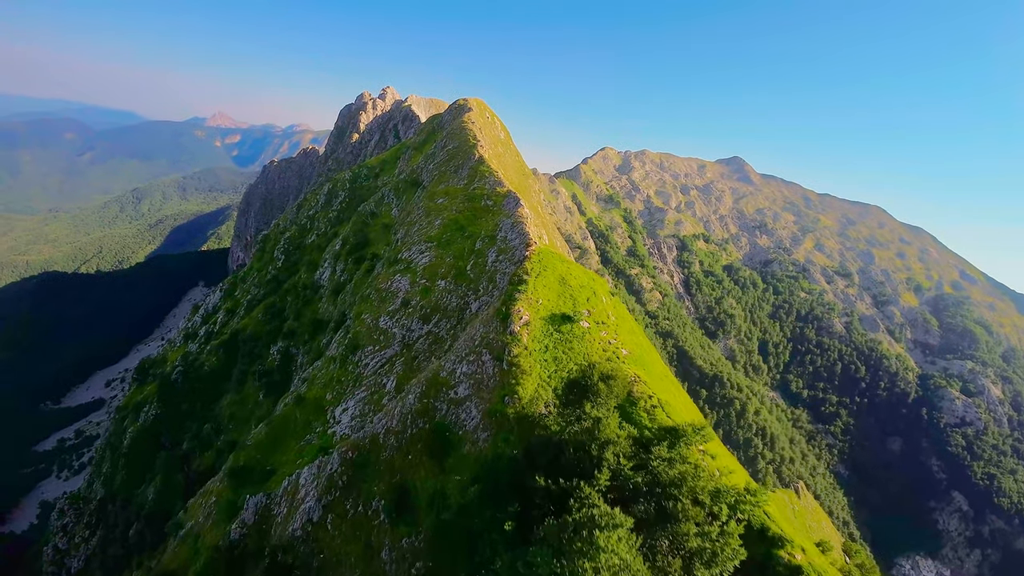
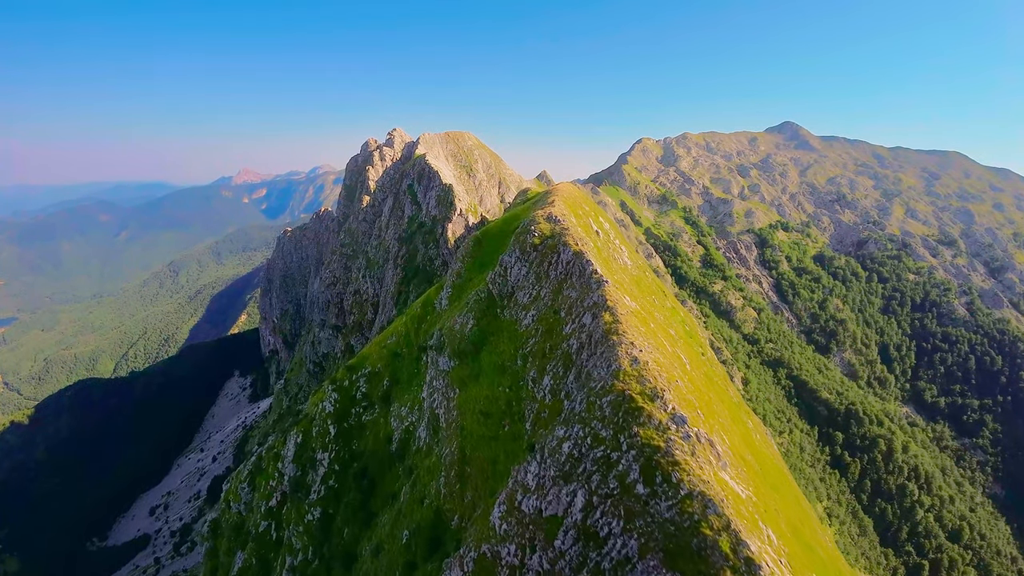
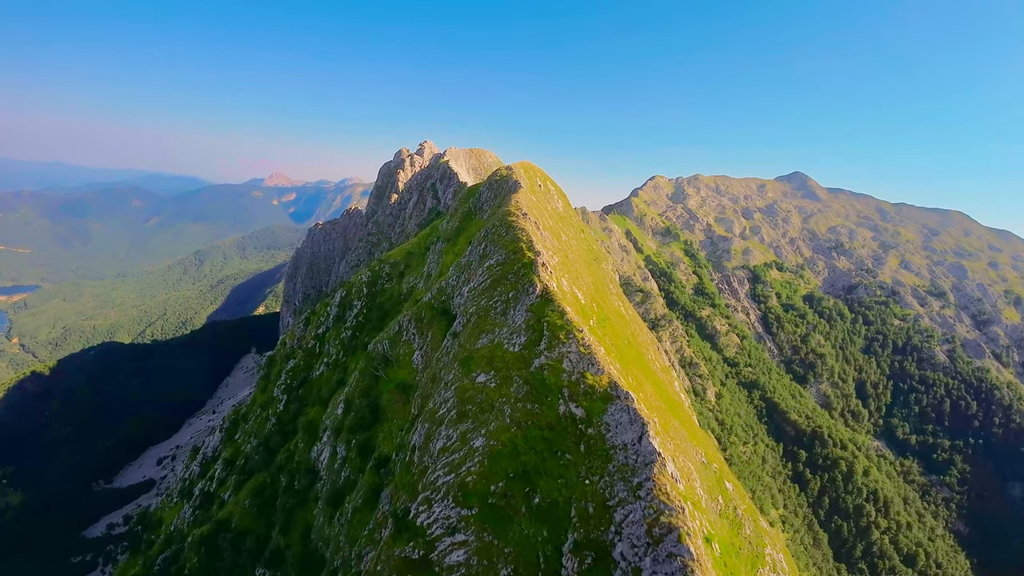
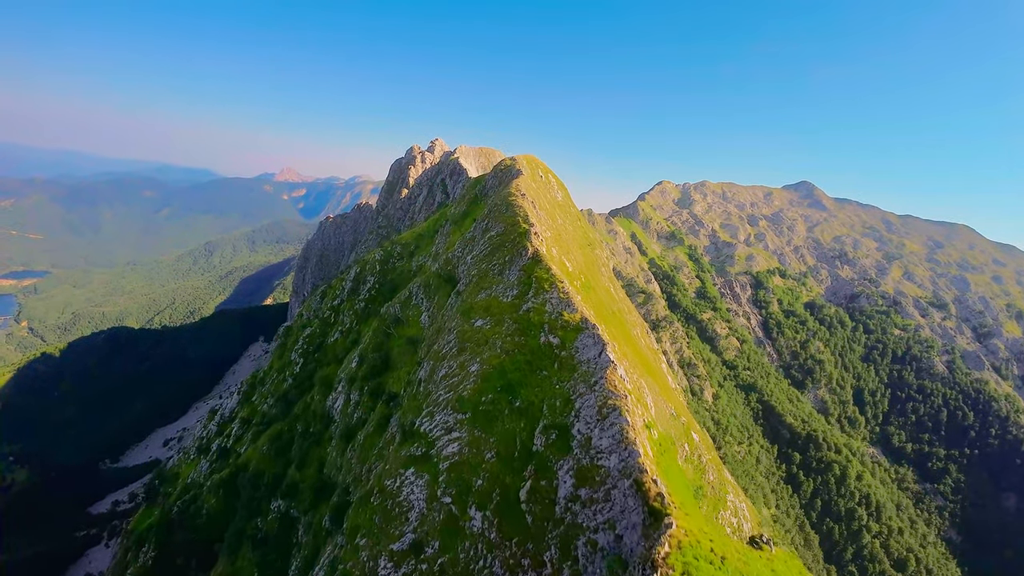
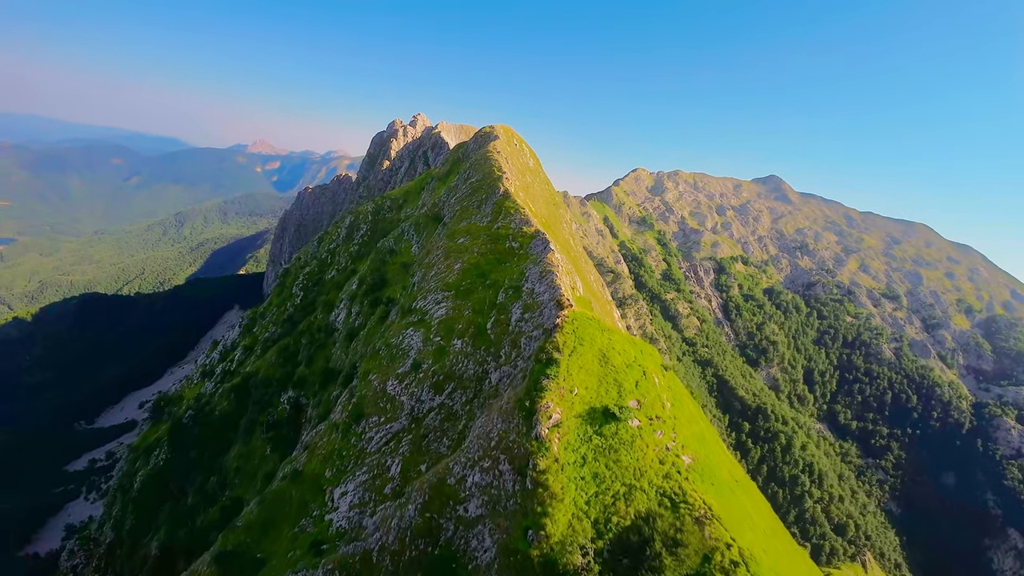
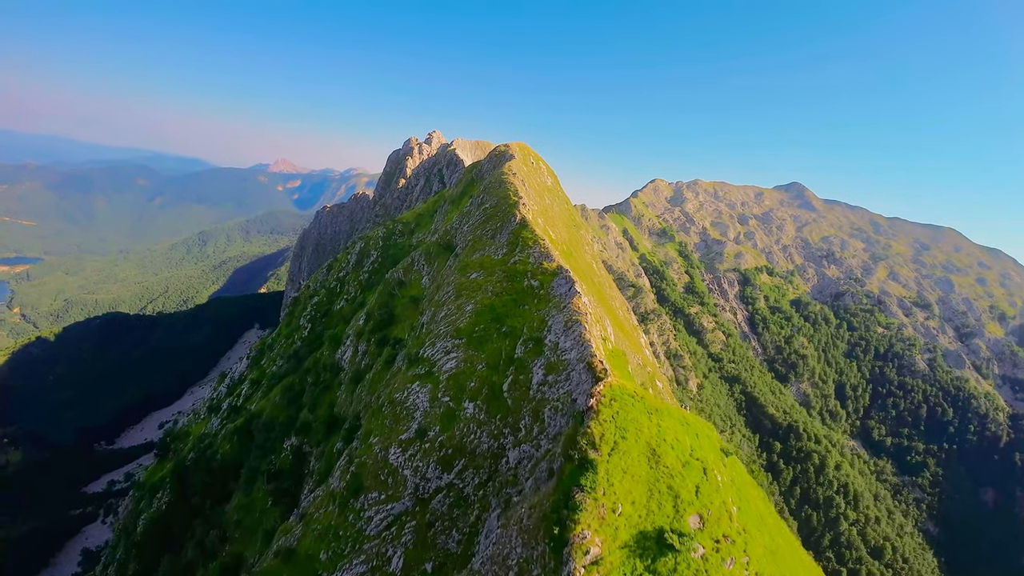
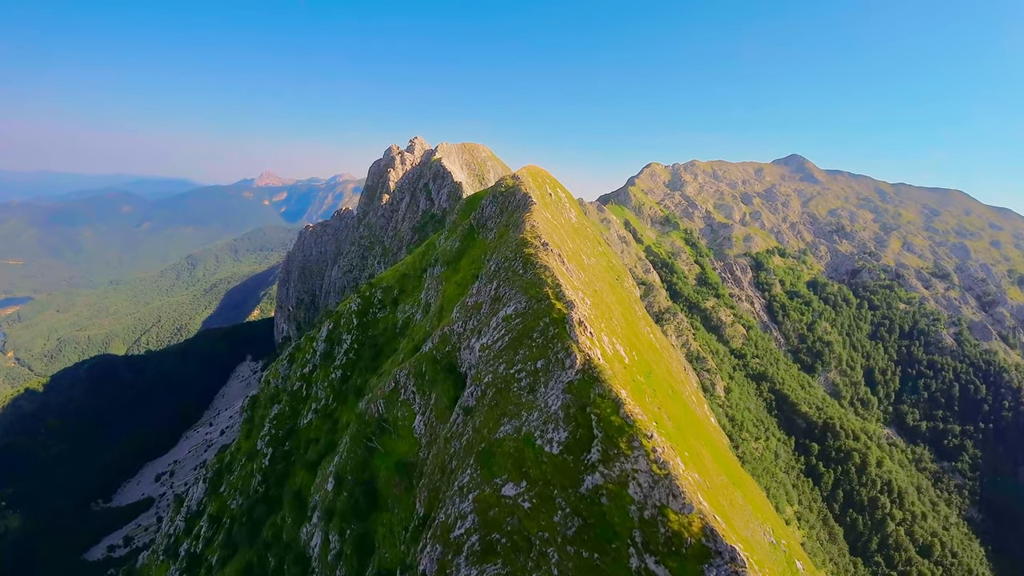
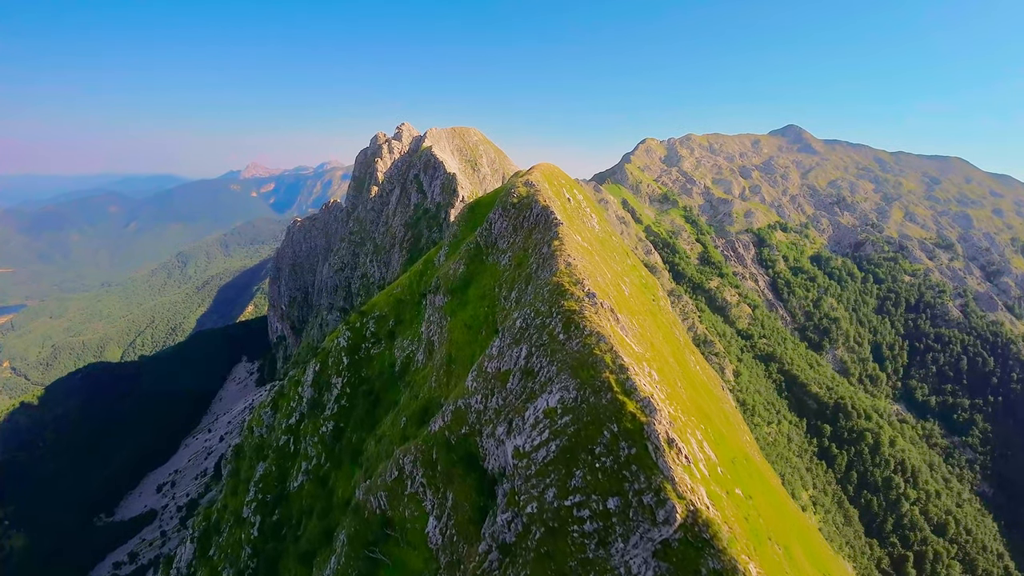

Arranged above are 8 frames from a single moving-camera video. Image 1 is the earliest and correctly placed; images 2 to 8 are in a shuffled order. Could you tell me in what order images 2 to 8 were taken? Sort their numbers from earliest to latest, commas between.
5, 6, 4, 3, 7, 8, 2
